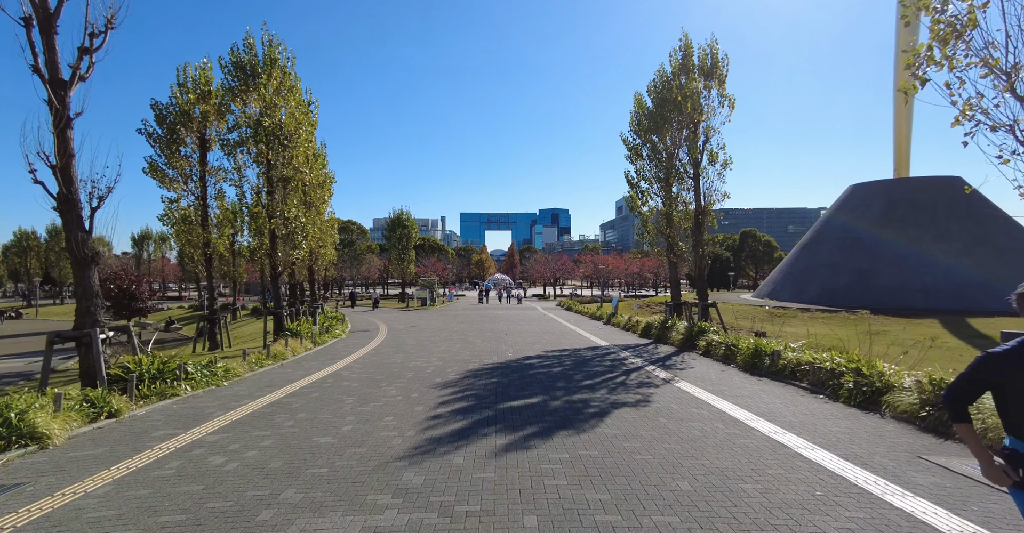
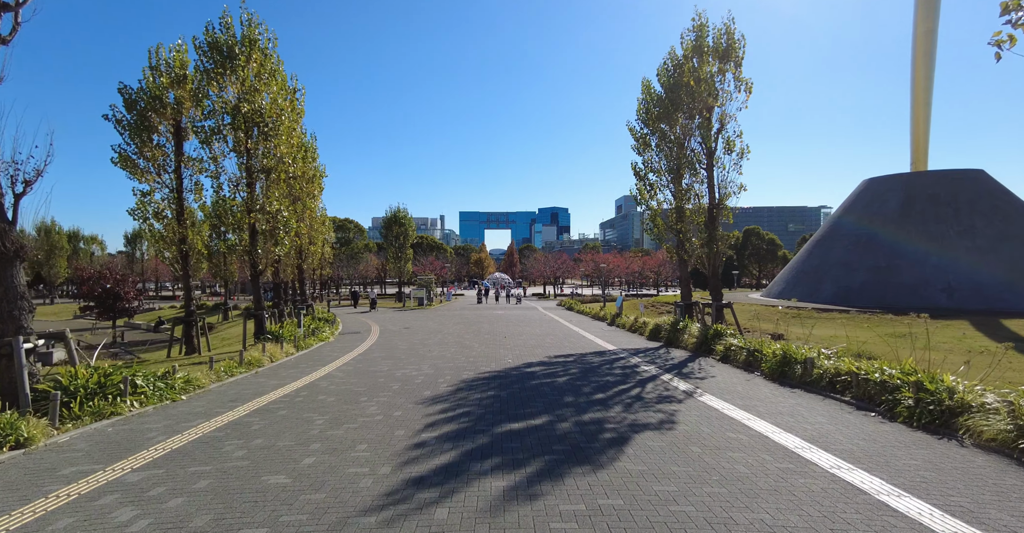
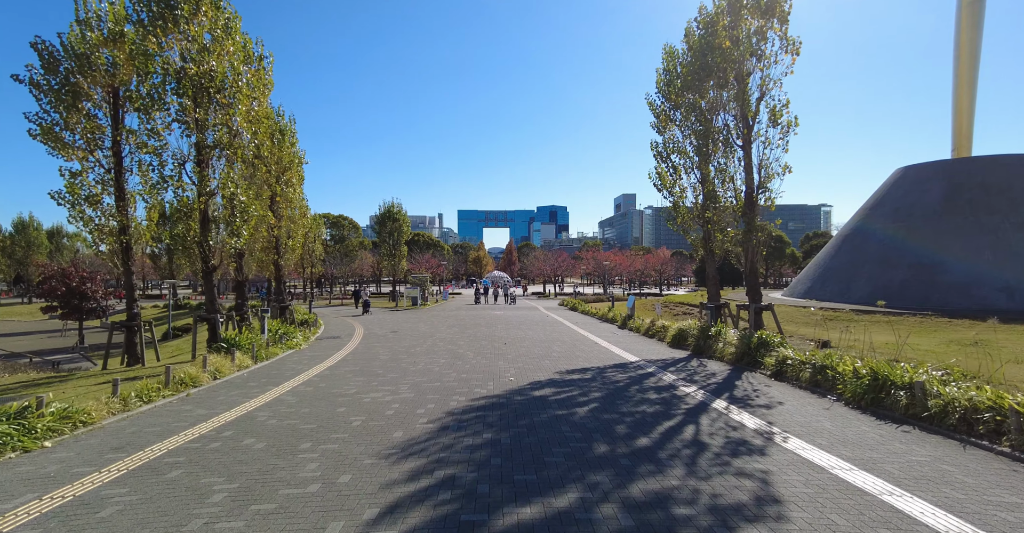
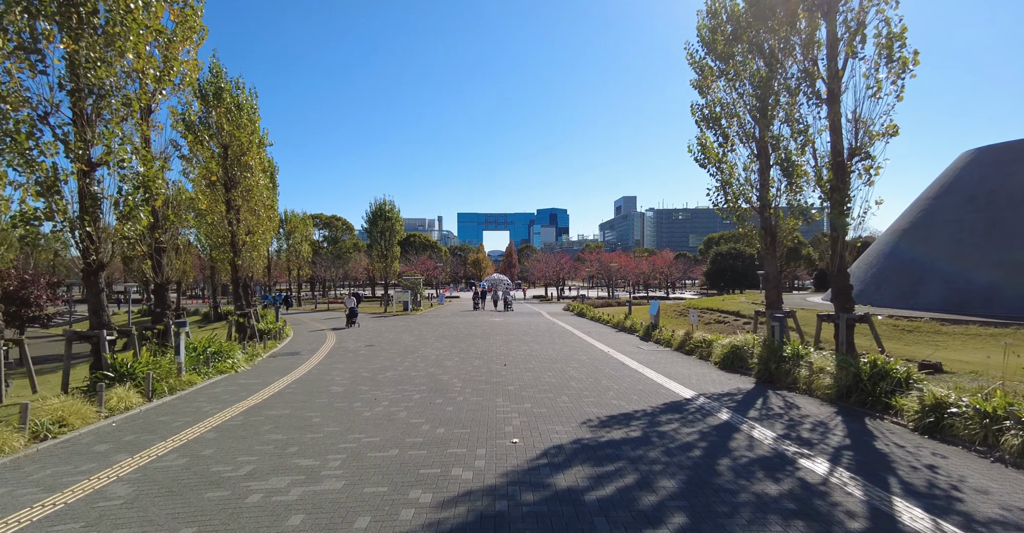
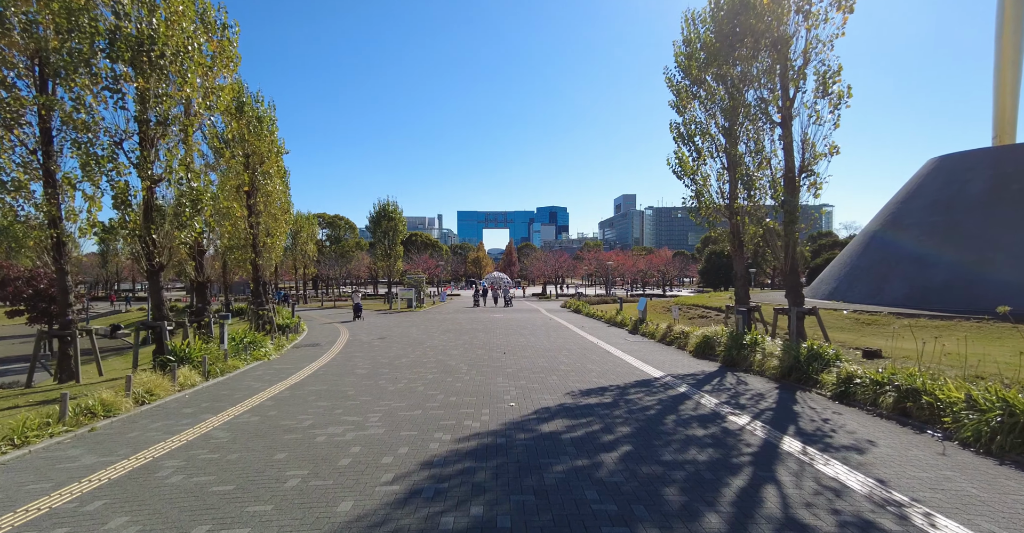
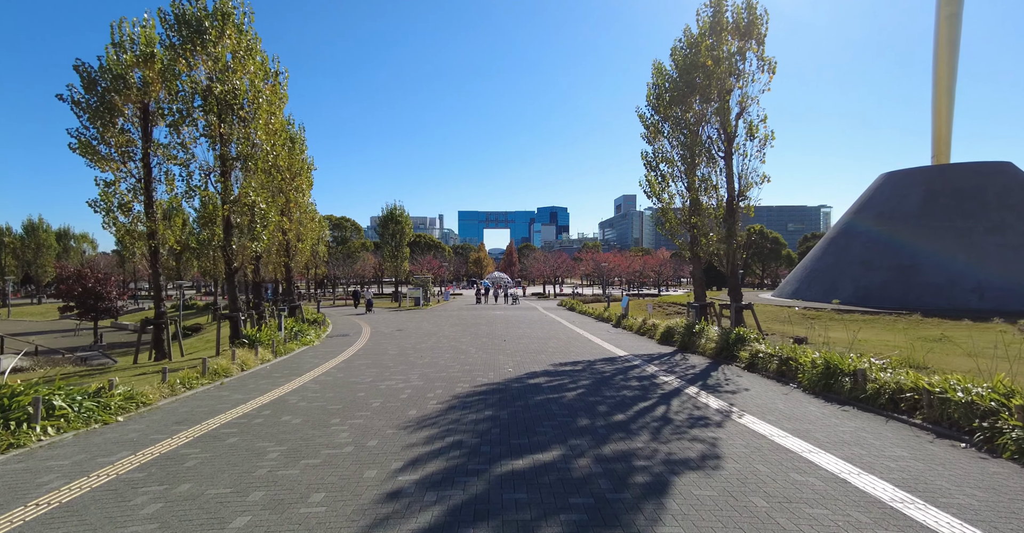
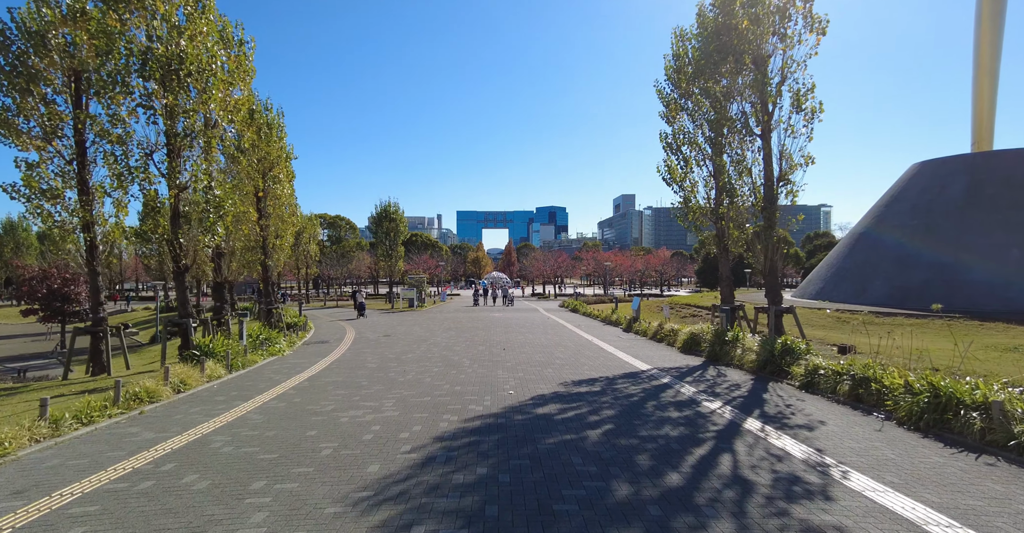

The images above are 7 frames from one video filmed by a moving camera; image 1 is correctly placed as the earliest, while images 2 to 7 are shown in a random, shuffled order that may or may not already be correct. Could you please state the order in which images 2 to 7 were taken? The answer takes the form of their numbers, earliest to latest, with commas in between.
2, 6, 3, 7, 5, 4
